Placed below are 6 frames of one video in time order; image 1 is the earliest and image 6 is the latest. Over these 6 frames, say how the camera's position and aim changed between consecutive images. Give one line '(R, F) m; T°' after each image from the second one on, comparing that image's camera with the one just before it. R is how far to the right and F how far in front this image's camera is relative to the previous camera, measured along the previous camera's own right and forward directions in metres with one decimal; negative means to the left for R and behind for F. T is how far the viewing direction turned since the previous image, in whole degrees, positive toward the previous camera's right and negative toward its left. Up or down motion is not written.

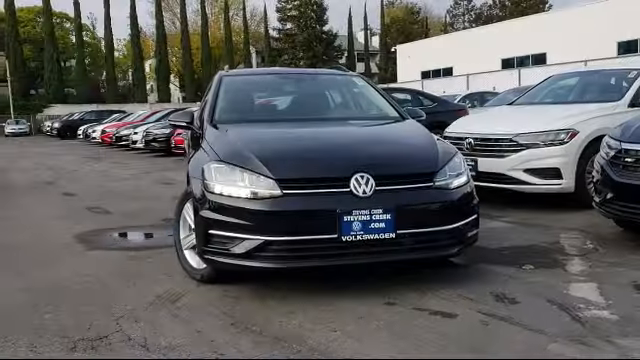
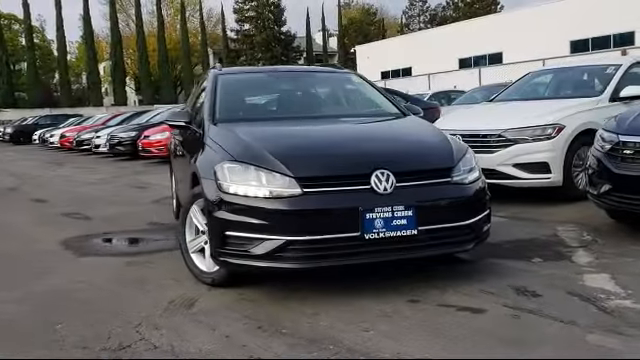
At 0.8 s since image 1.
(-0.4, +0.1) m; +4°
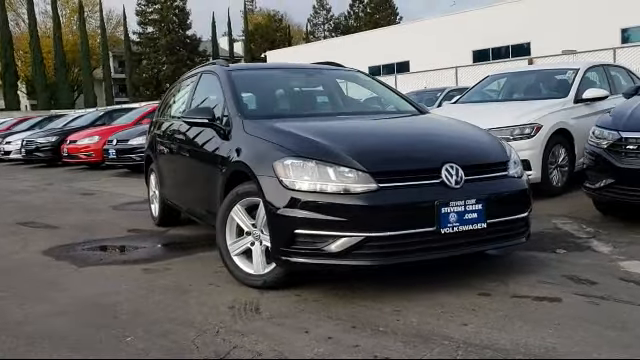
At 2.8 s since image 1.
(-1.1, +0.2) m; +9°
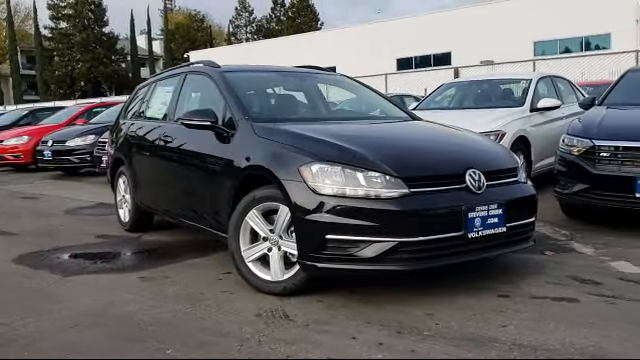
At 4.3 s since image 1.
(-0.7, +0.1) m; +8°
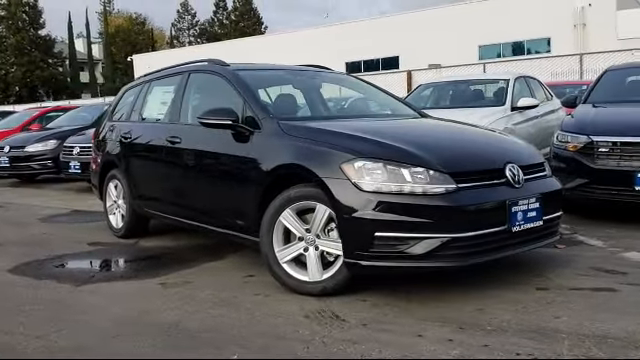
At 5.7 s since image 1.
(-0.7, +0.1) m; +5°
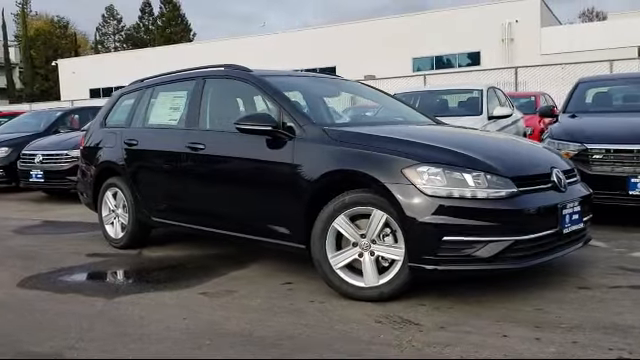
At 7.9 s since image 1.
(-0.9, +0.1) m; +7°
